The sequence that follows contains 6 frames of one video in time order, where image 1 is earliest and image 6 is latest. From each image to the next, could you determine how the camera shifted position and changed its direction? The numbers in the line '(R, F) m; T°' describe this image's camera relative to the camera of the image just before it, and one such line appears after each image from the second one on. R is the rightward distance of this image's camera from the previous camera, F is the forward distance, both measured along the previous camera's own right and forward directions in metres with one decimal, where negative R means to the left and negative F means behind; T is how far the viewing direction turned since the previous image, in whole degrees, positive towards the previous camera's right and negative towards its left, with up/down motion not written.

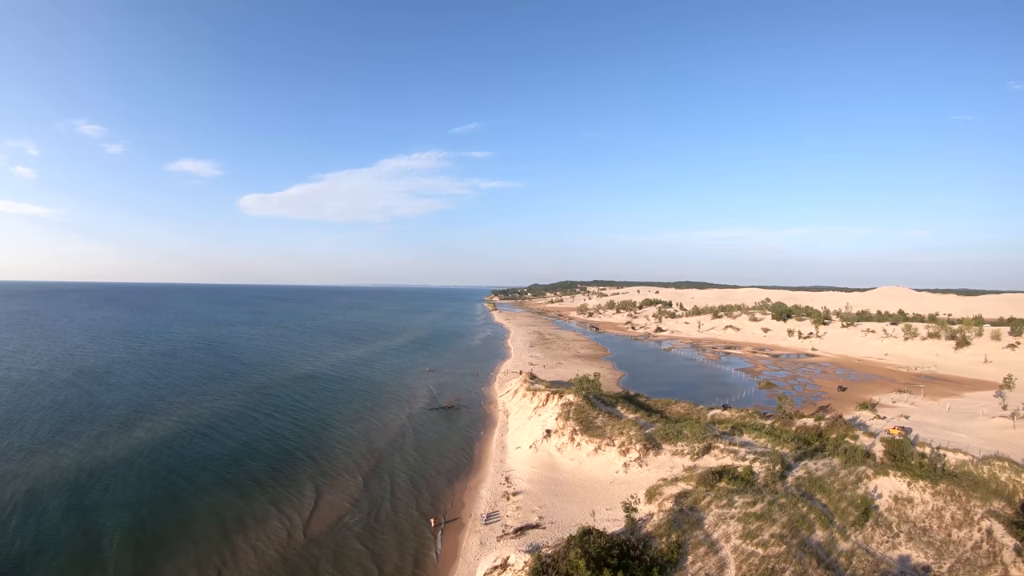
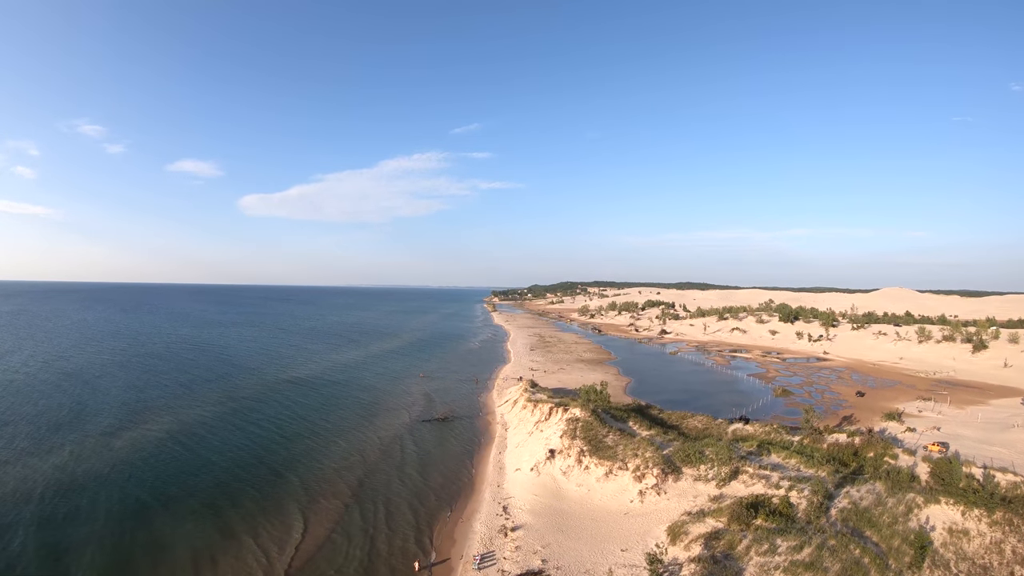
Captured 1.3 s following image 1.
(0.0, +1.9) m; 0°
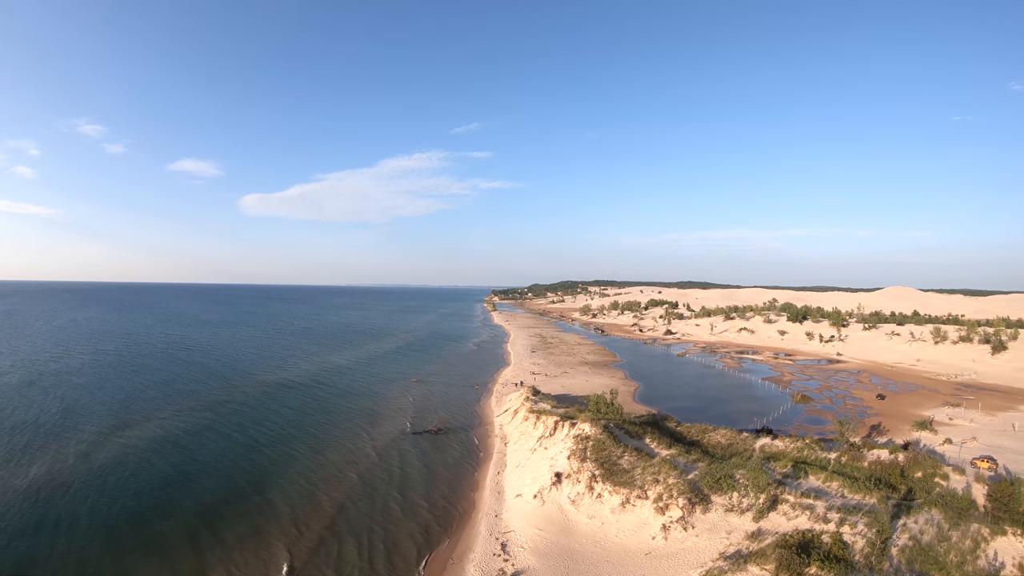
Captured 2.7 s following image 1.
(0.0, +1.9) m; 0°
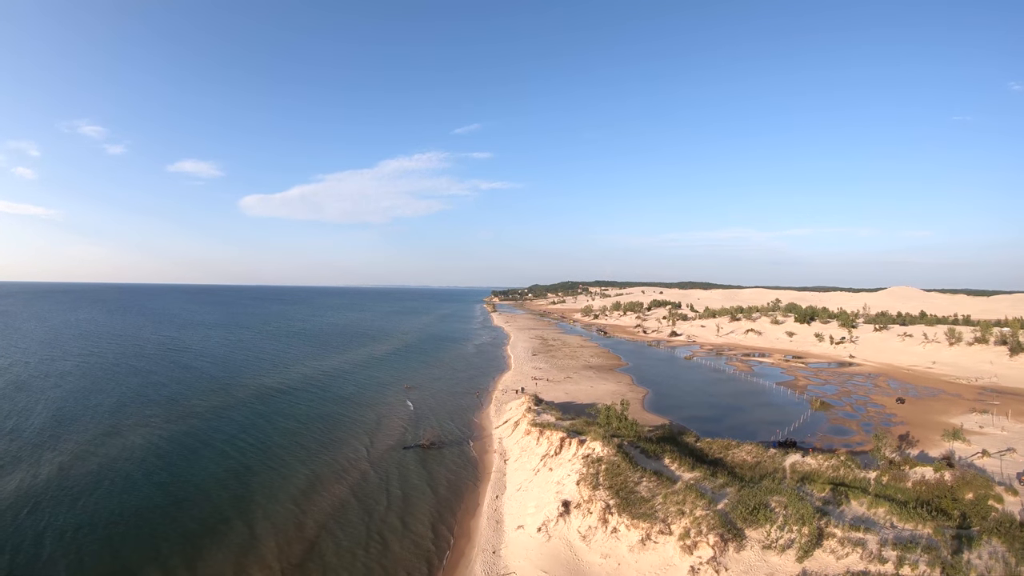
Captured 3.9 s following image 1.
(0.0, +1.6) m; 0°
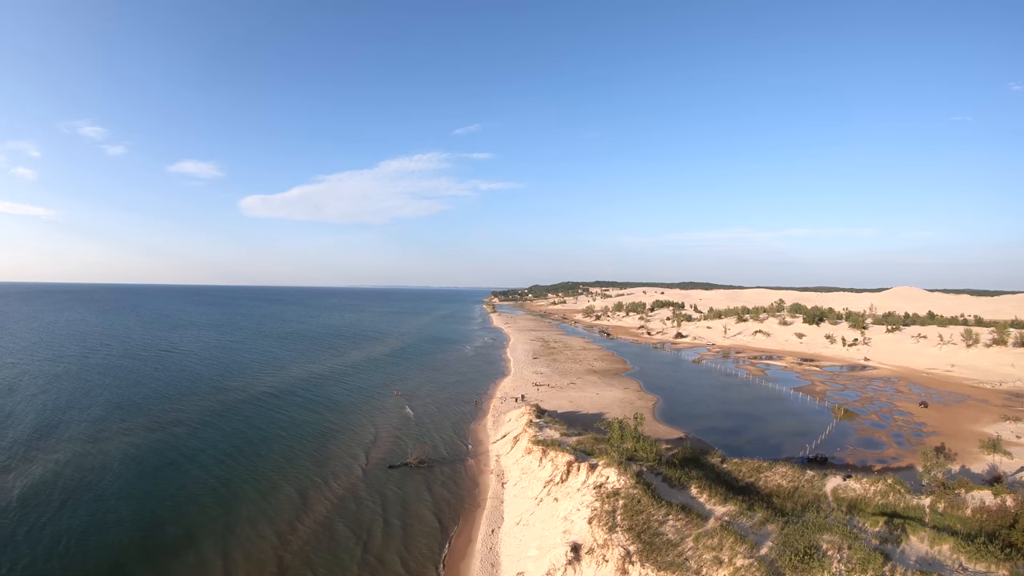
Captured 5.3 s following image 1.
(0.0, +1.8) m; 0°
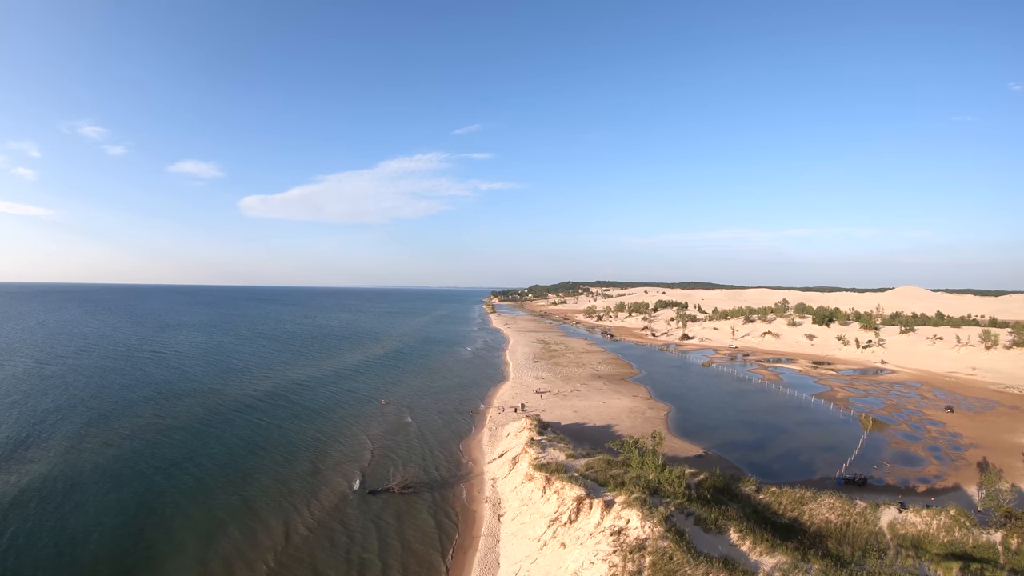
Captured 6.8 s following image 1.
(0.0, +1.9) m; 0°
